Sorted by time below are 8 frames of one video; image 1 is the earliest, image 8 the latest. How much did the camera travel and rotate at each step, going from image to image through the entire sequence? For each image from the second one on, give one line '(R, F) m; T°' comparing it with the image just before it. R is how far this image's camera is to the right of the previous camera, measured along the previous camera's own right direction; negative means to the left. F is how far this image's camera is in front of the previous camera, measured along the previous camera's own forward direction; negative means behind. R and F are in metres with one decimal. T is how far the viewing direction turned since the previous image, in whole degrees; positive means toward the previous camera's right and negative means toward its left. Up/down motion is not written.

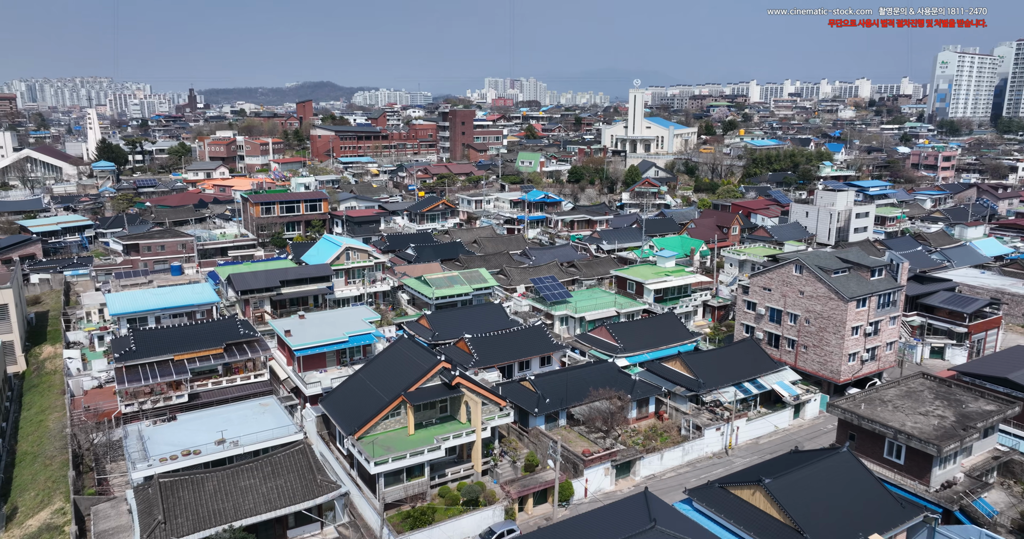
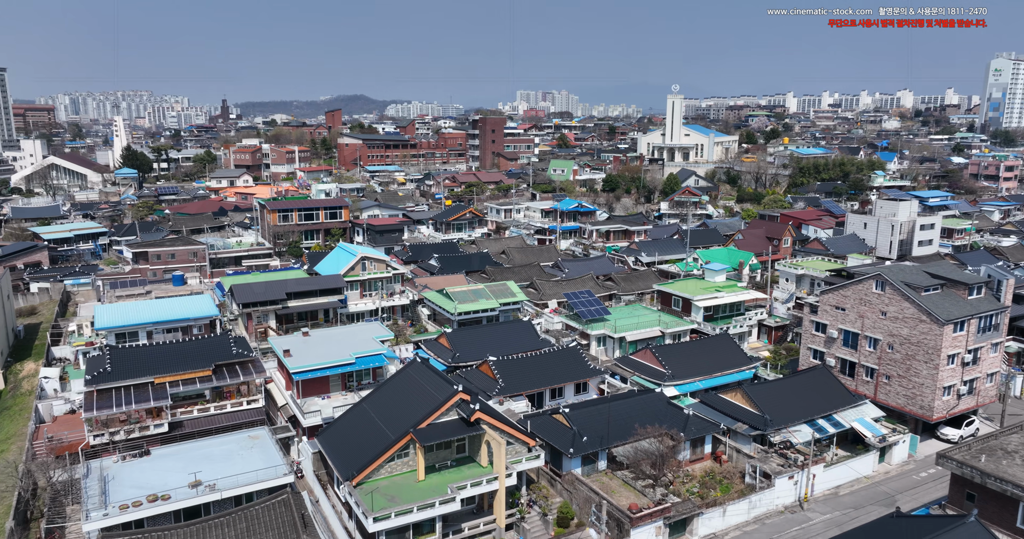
(0.0, +3.2) m; -2°
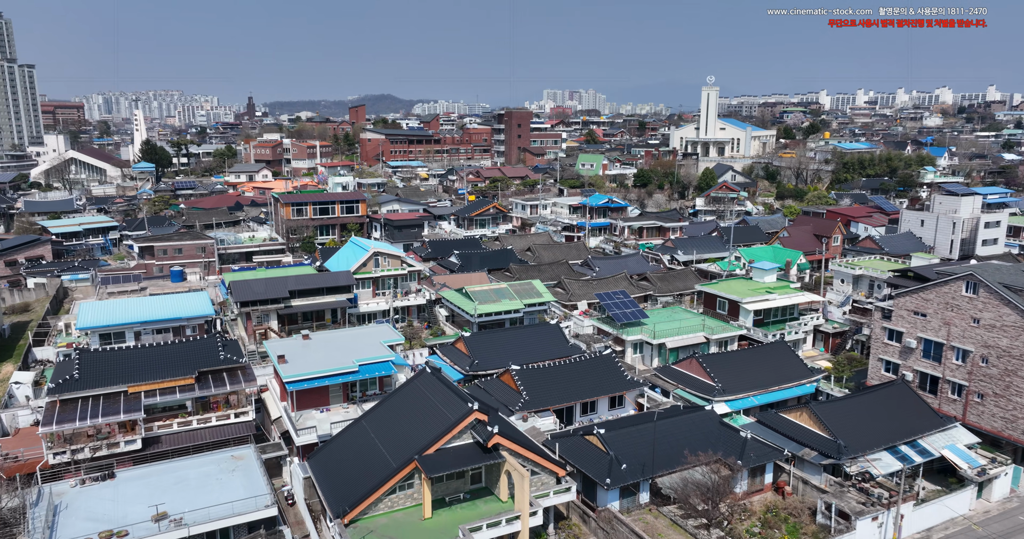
(0.0, +2.8) m; -2°
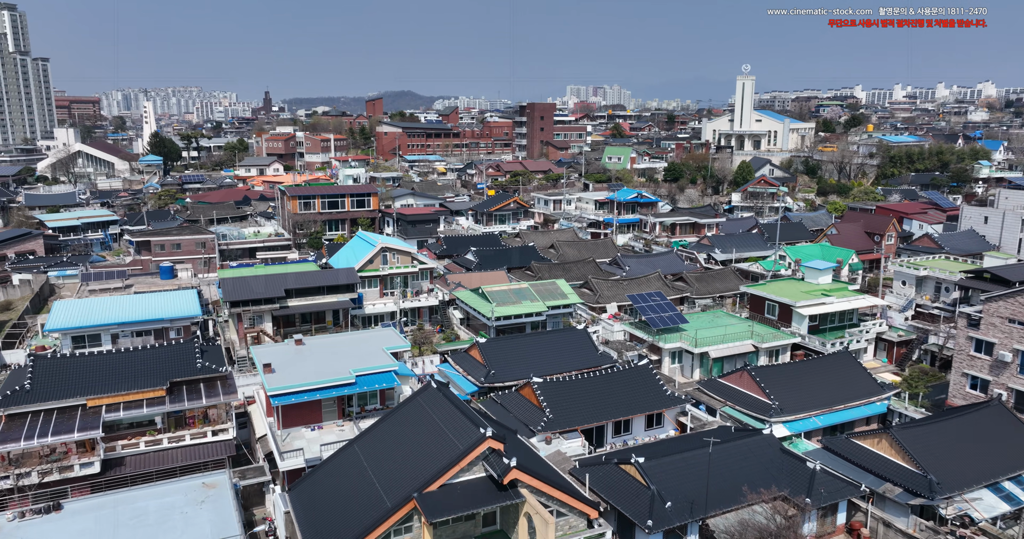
(0.0, +2.7) m; -2°
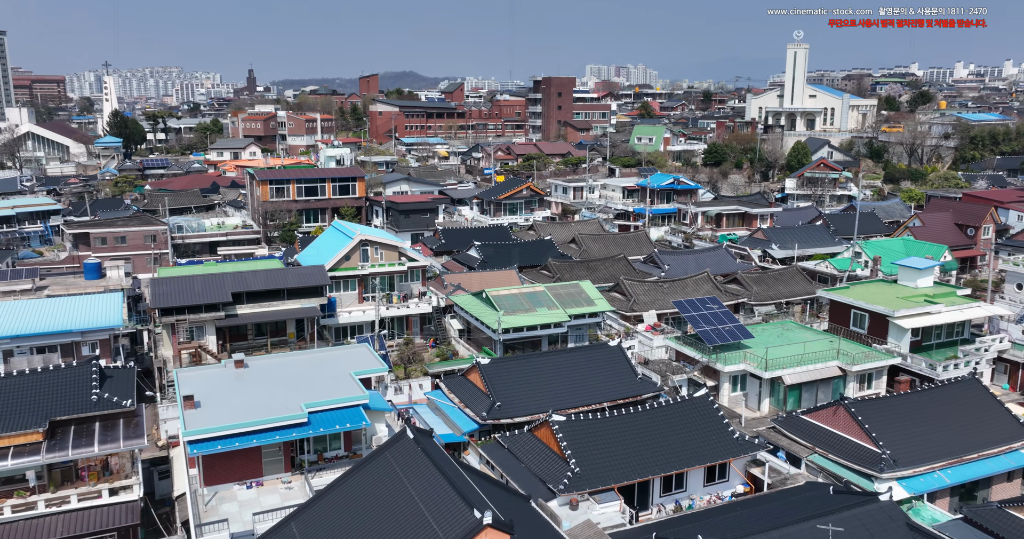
(0.0, +4.9) m; -1°
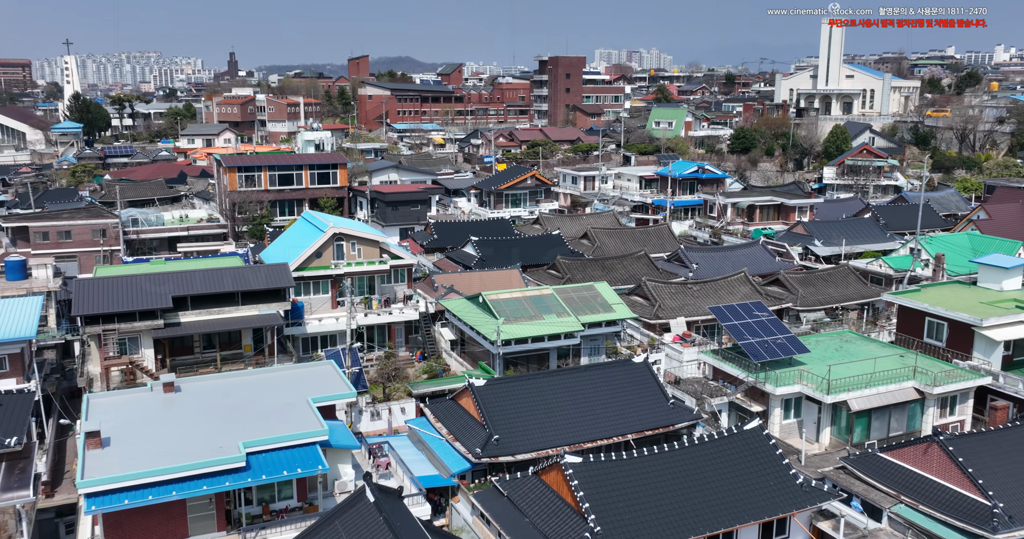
(0.0, +3.0) m; 0°
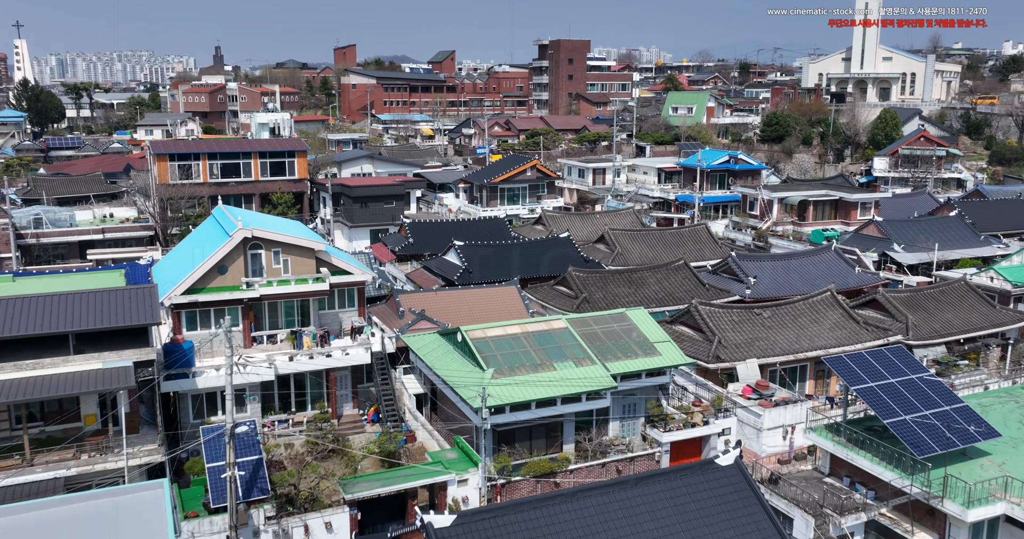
(+0.1, +5.4) m; 0°
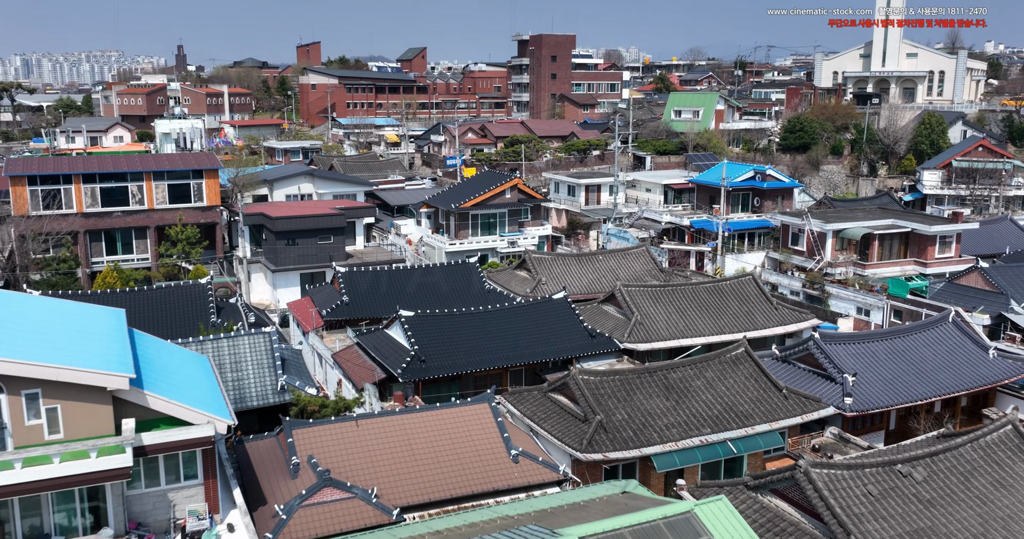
(+0.1, +5.6) m; +1°
